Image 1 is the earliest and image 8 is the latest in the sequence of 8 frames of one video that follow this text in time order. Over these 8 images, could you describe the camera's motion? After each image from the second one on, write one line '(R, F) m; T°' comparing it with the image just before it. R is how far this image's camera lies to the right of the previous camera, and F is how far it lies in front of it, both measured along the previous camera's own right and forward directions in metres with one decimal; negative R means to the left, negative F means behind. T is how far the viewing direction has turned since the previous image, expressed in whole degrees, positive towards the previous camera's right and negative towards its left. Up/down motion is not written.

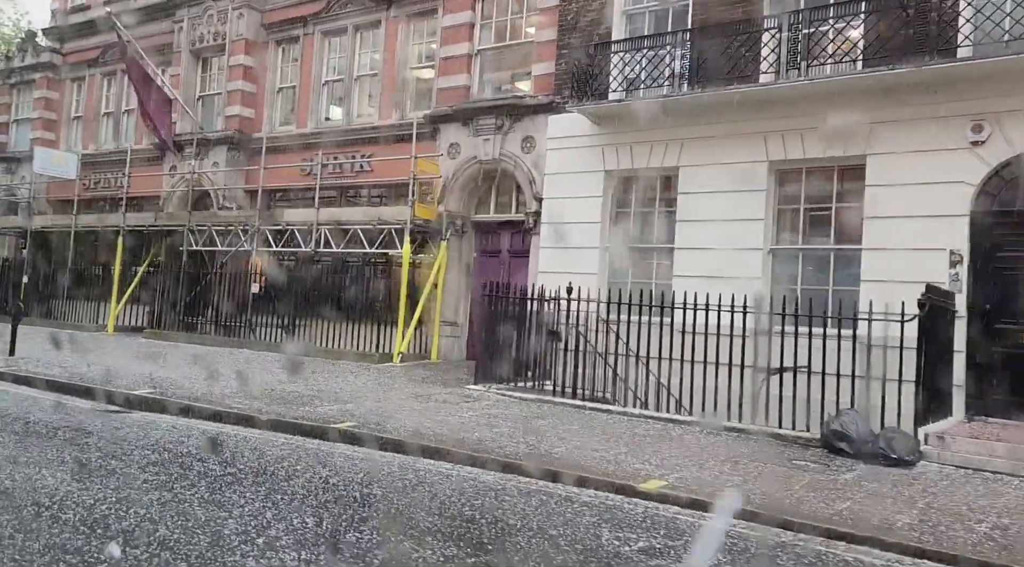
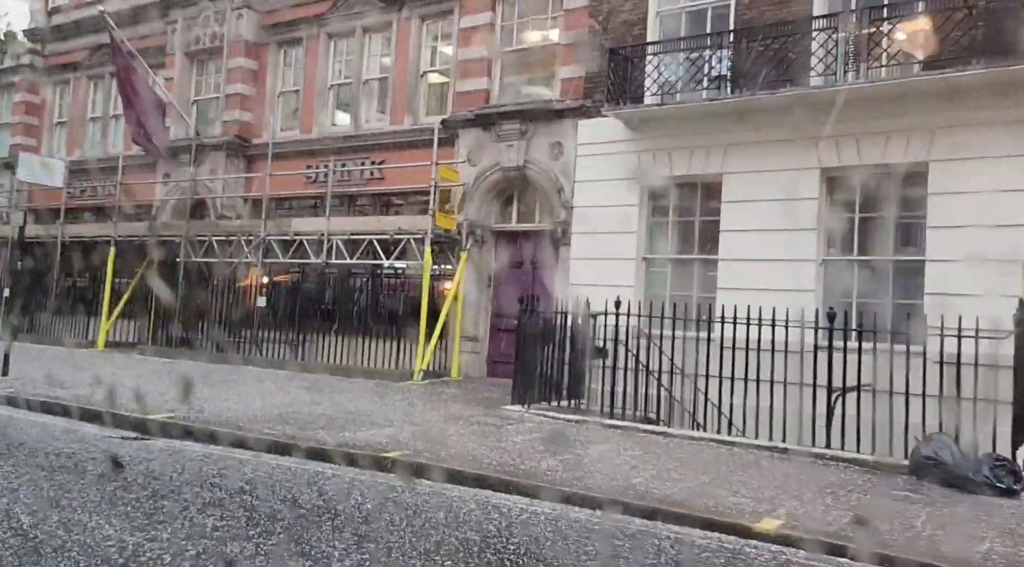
(-0.8, +0.6) m; +2°
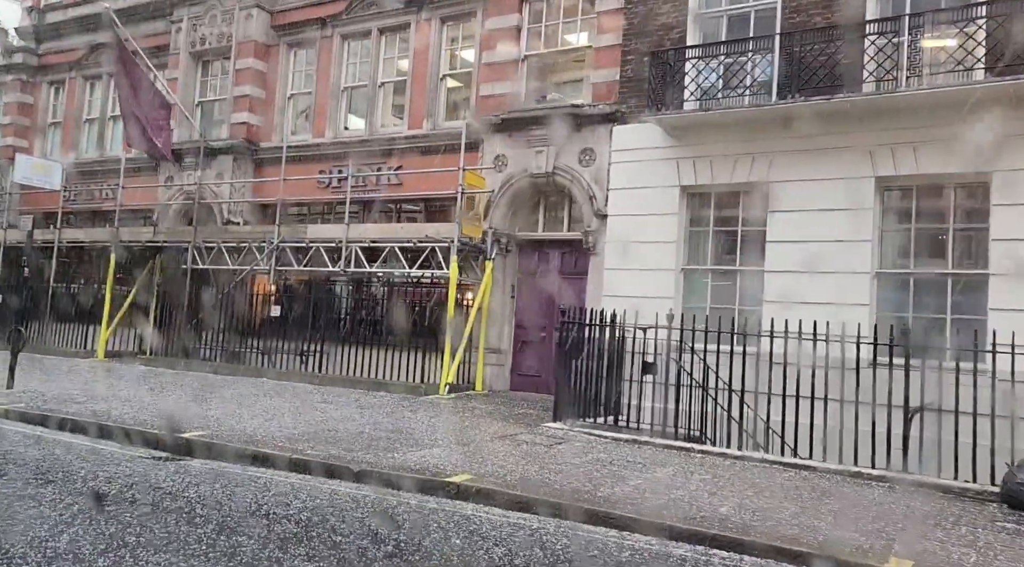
(-0.7, +0.5) m; +1°
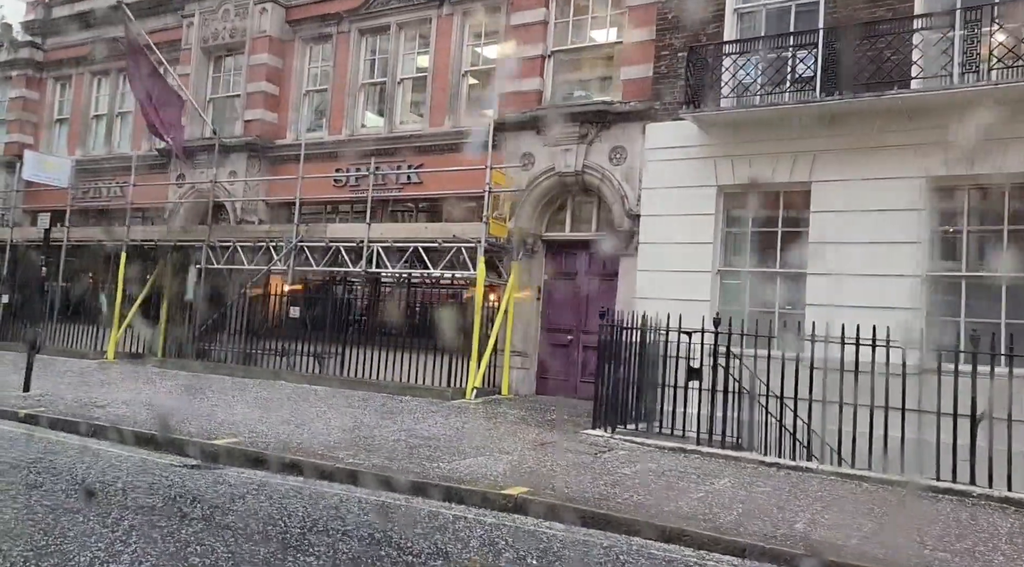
(-0.5, +0.3) m; 0°
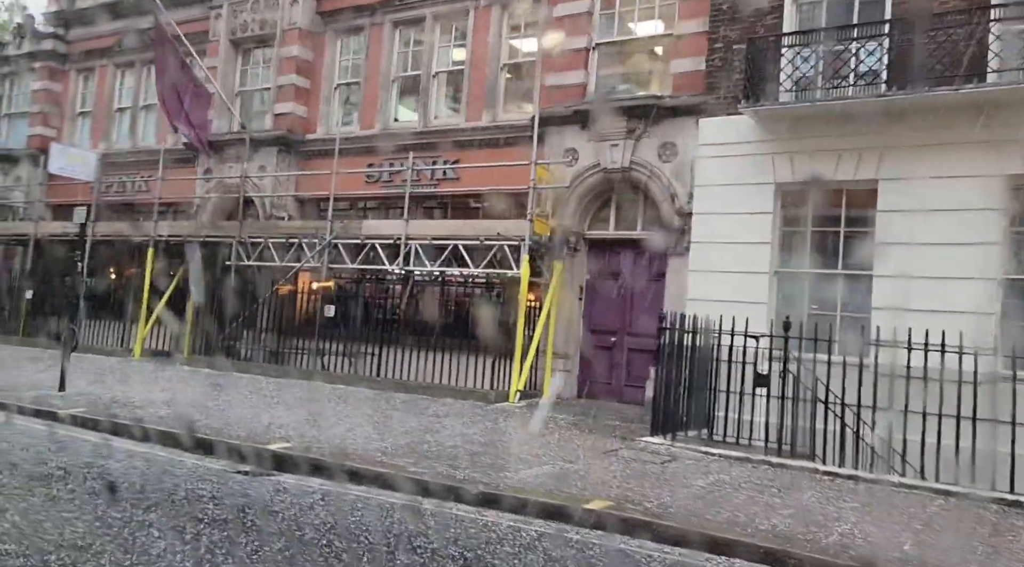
(-0.5, +0.4) m; 0°
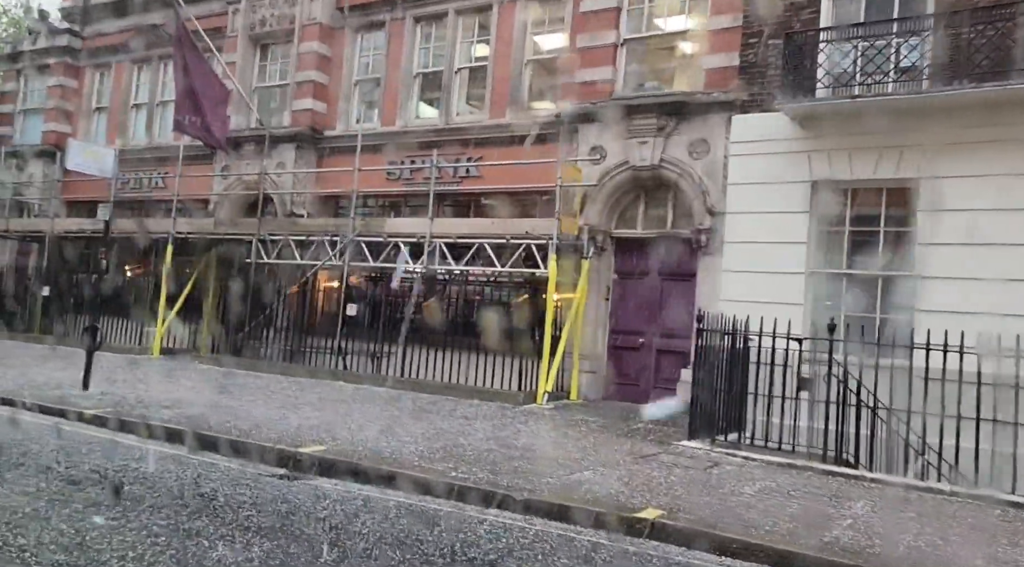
(-0.3, +0.2) m; 0°
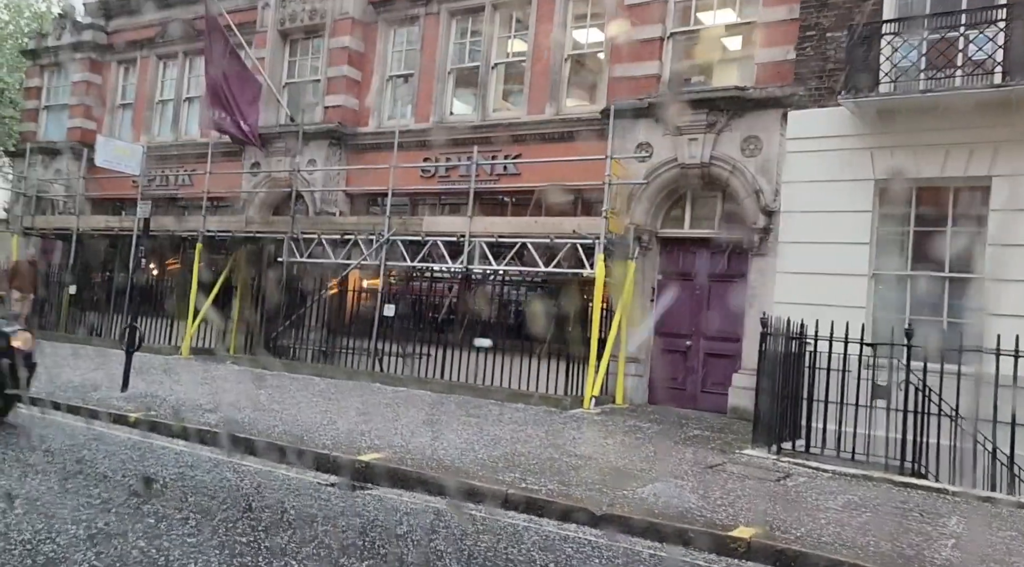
(-0.5, +0.3) m; -1°
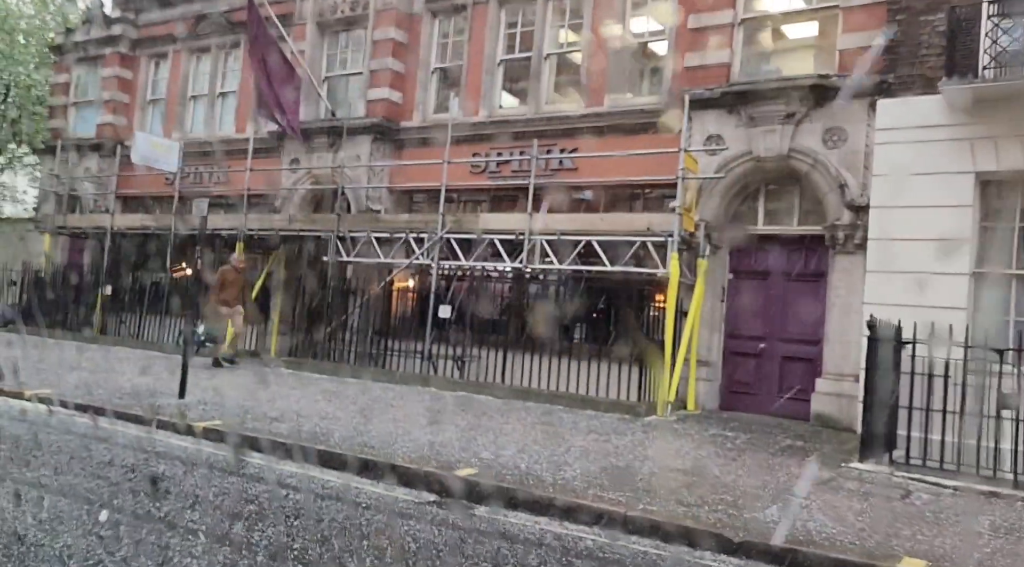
(-0.7, +0.6) m; -1°
